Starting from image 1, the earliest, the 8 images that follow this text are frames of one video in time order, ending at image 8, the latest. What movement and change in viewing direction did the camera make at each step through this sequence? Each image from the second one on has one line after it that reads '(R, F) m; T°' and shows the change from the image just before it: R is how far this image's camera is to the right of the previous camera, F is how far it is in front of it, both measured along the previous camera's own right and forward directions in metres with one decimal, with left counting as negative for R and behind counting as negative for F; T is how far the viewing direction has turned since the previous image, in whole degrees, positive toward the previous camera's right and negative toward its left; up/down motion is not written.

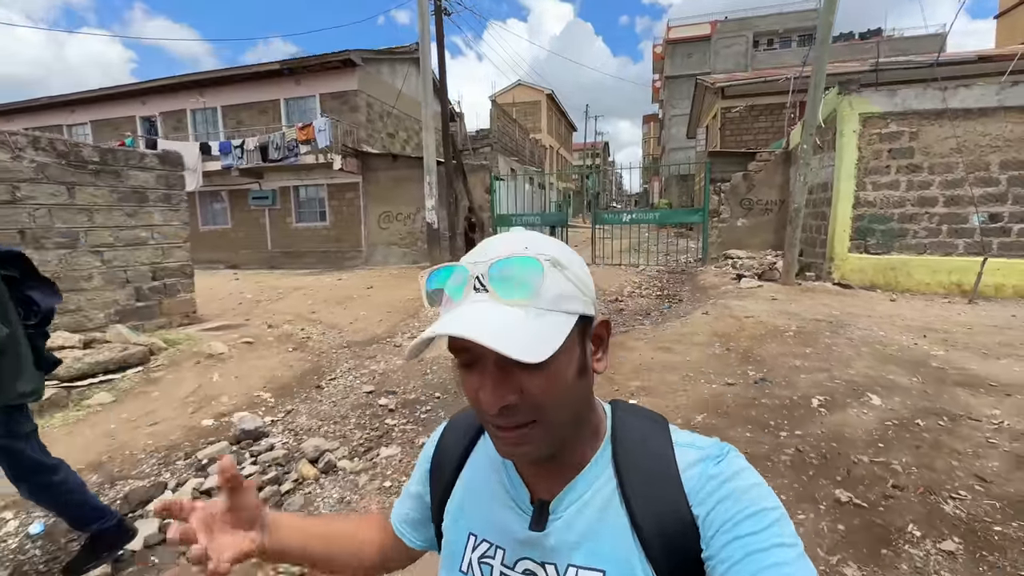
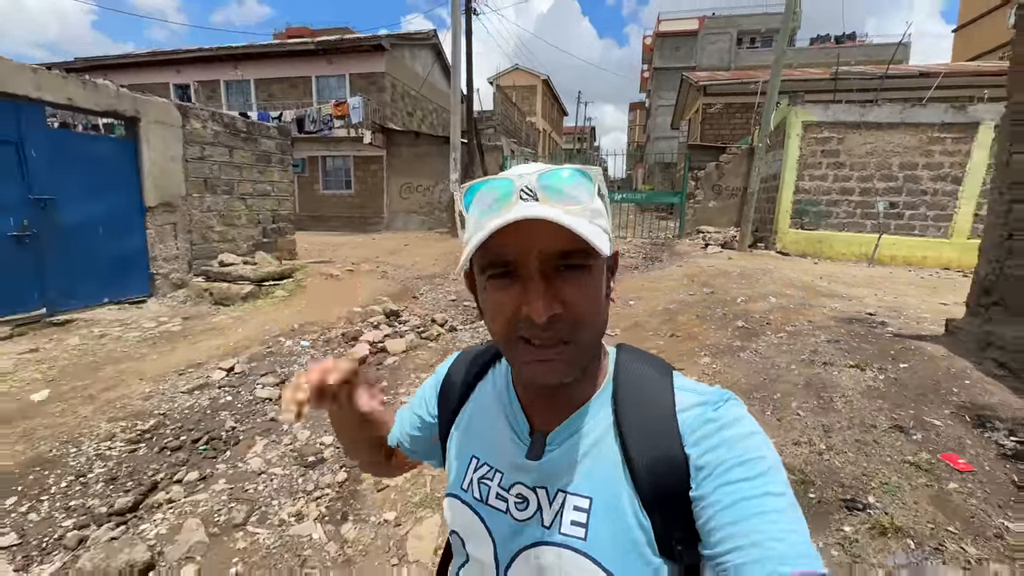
(-1.0, -2.3) m; +3°
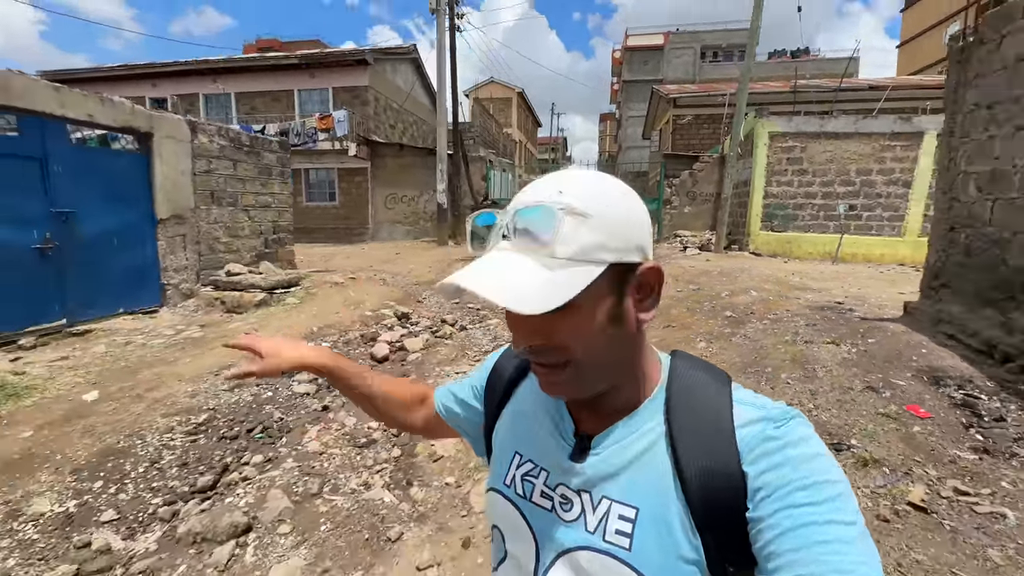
(-0.4, -0.4) m; +3°
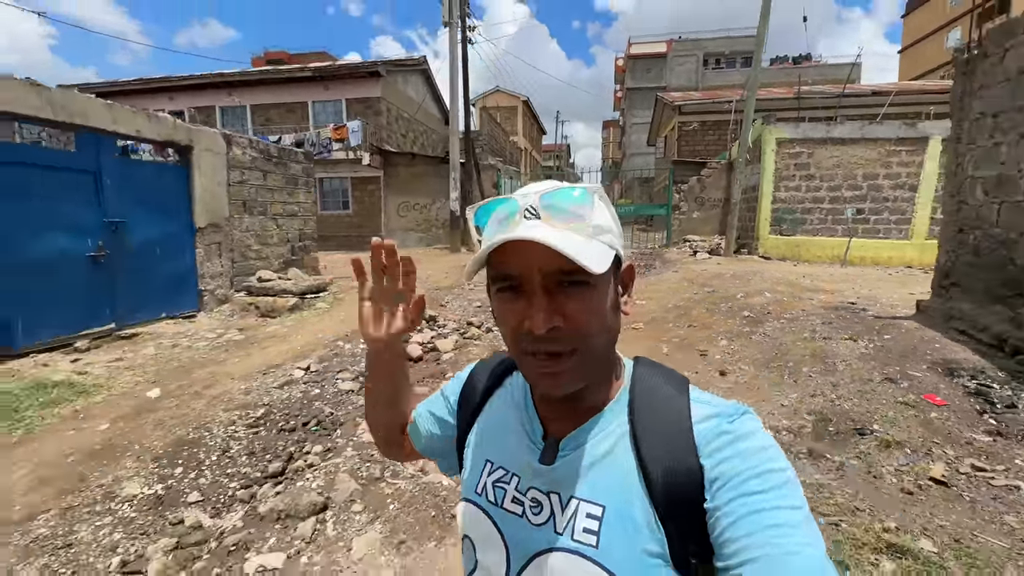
(-0.3, -0.3) m; 0°
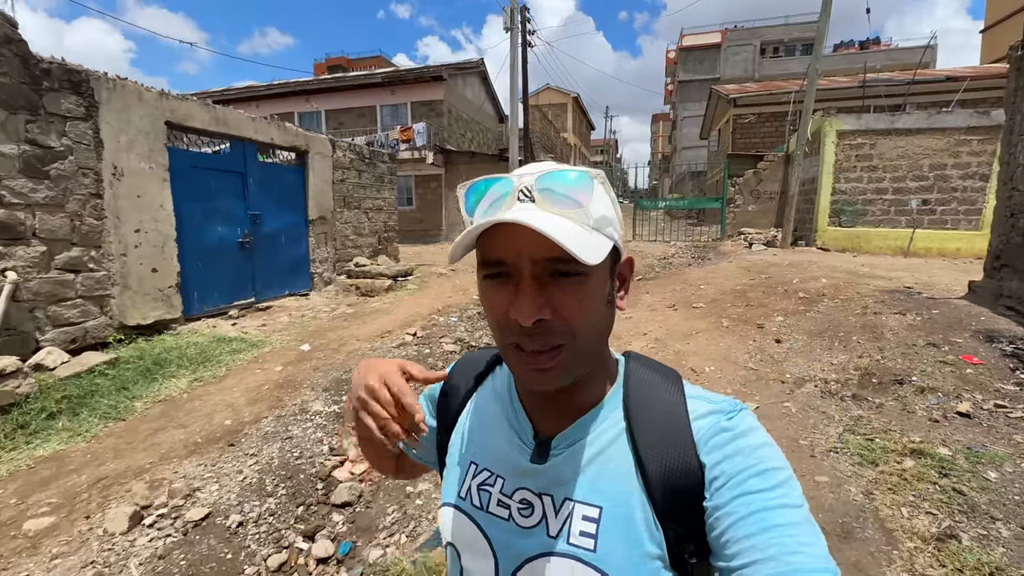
(-0.4, -0.8) m; -5°
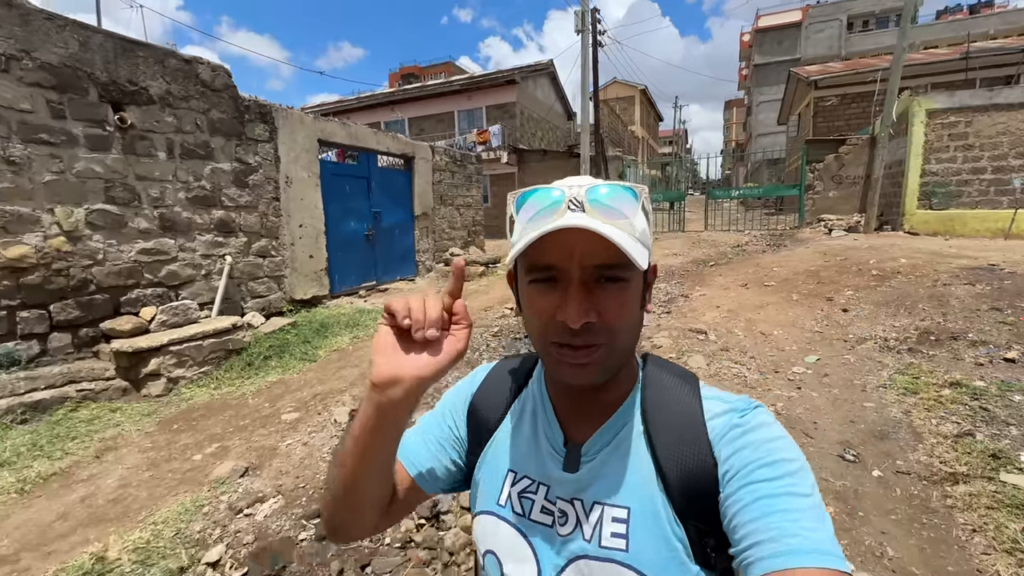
(-0.3, -1.0) m; -8°
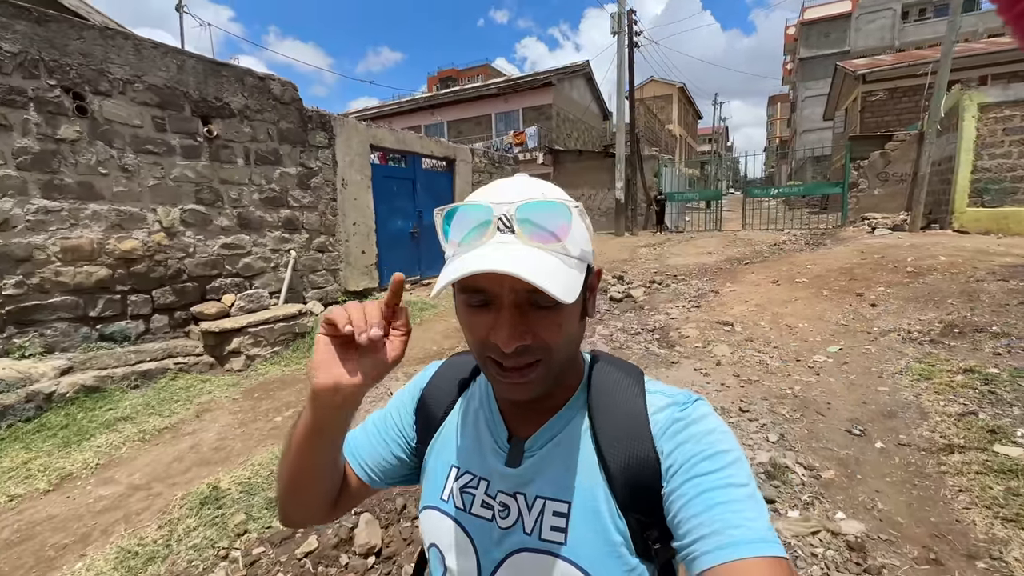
(0.0, -0.4) m; -4°
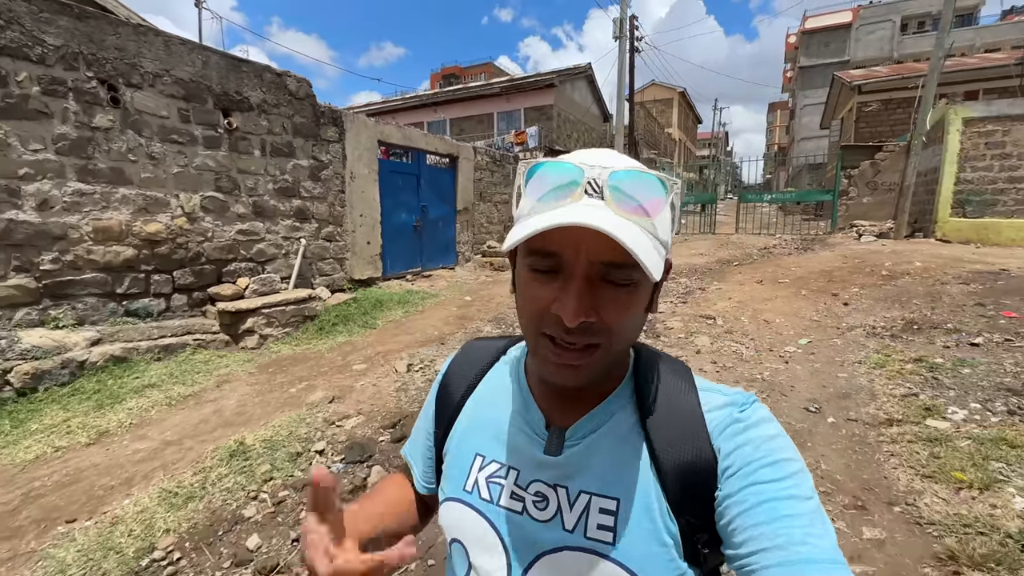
(0.0, -0.4) m; 0°
